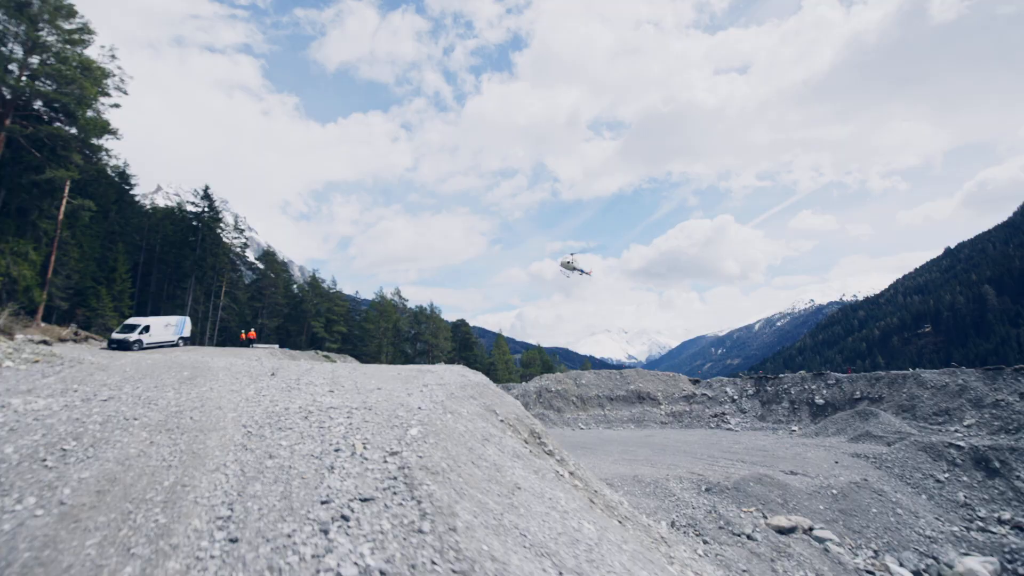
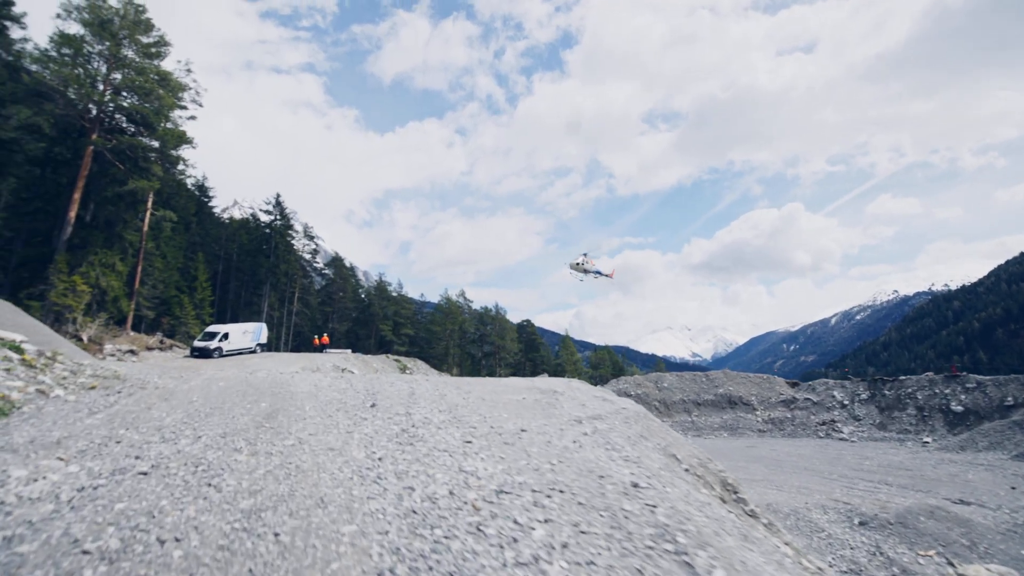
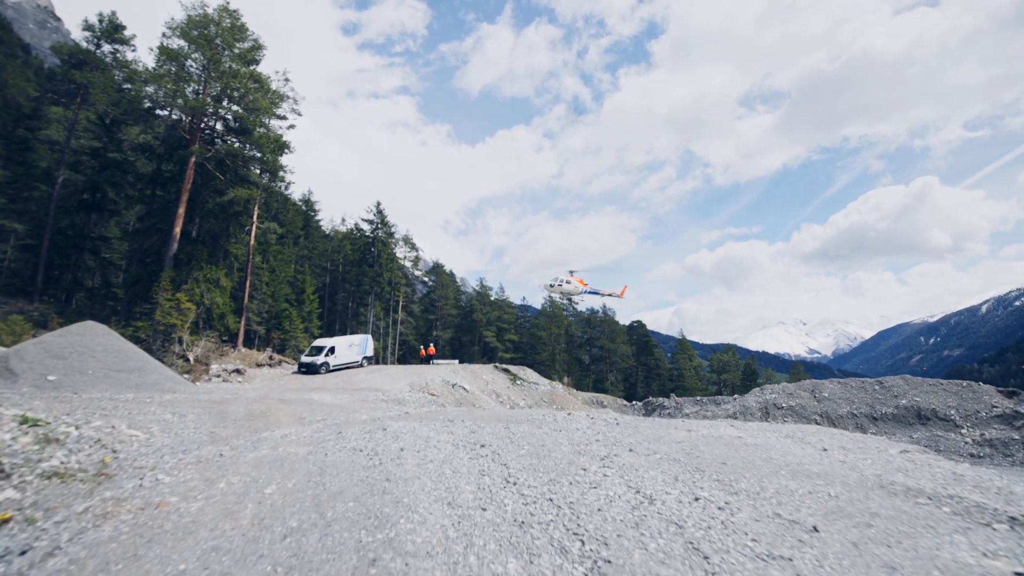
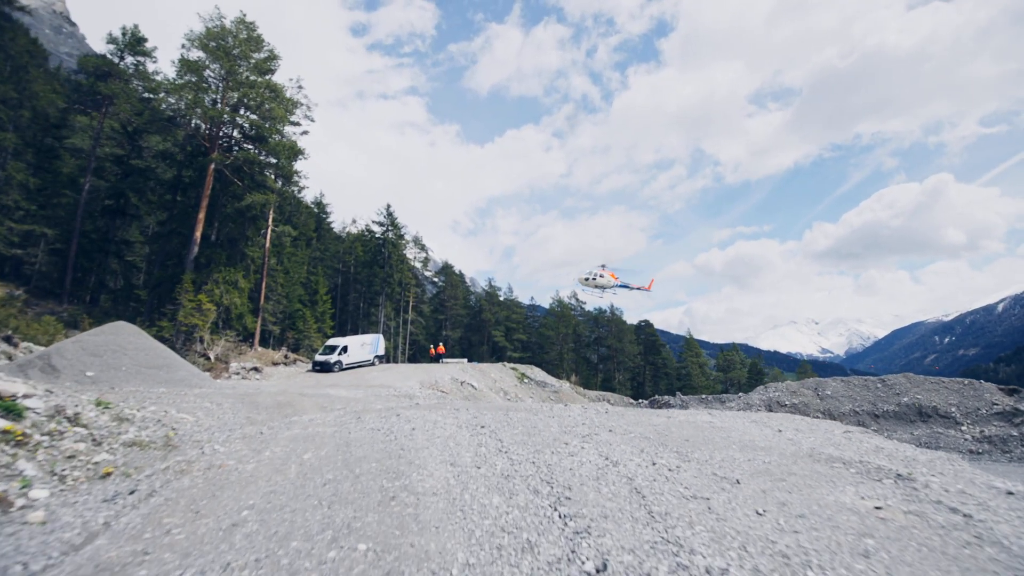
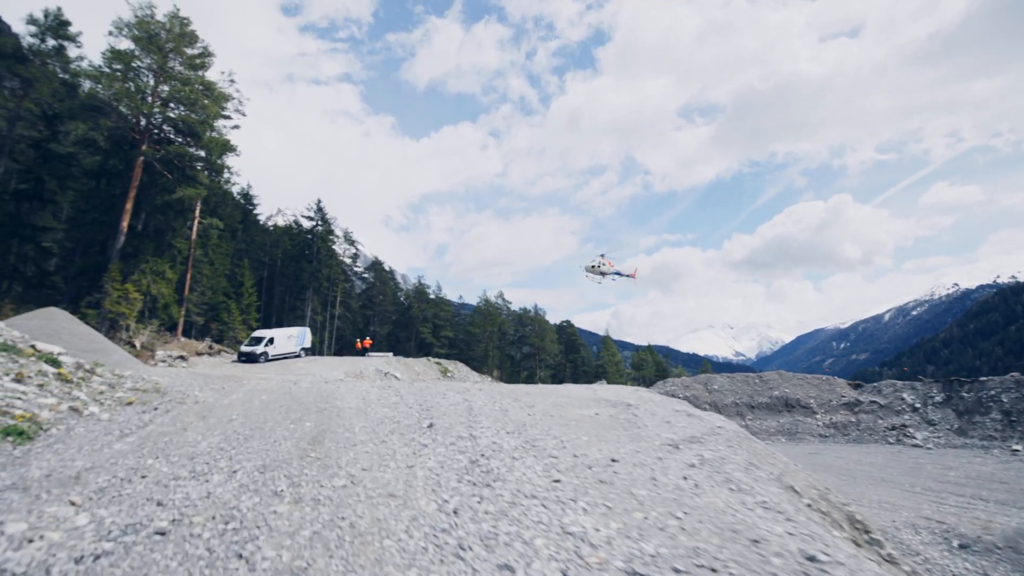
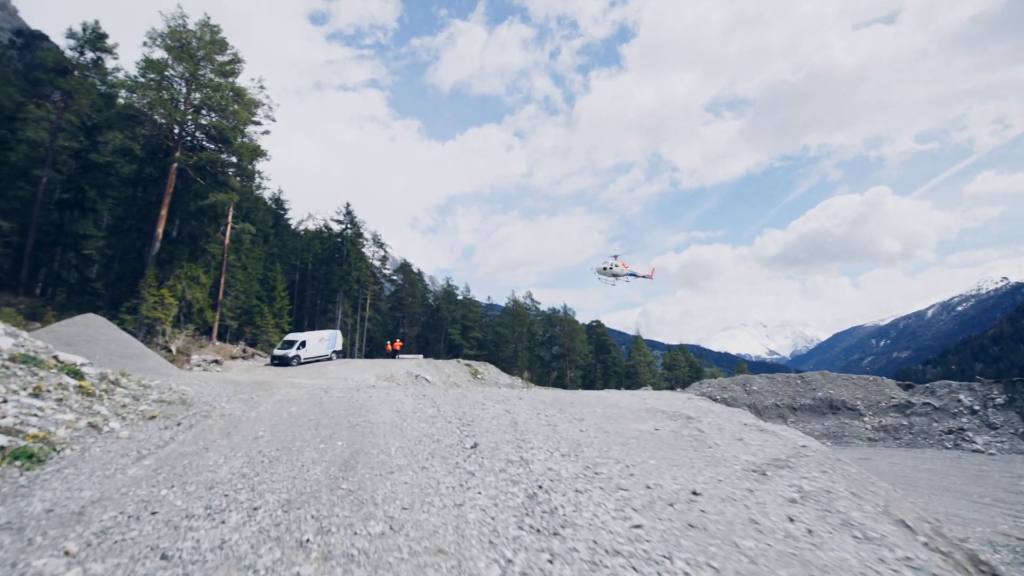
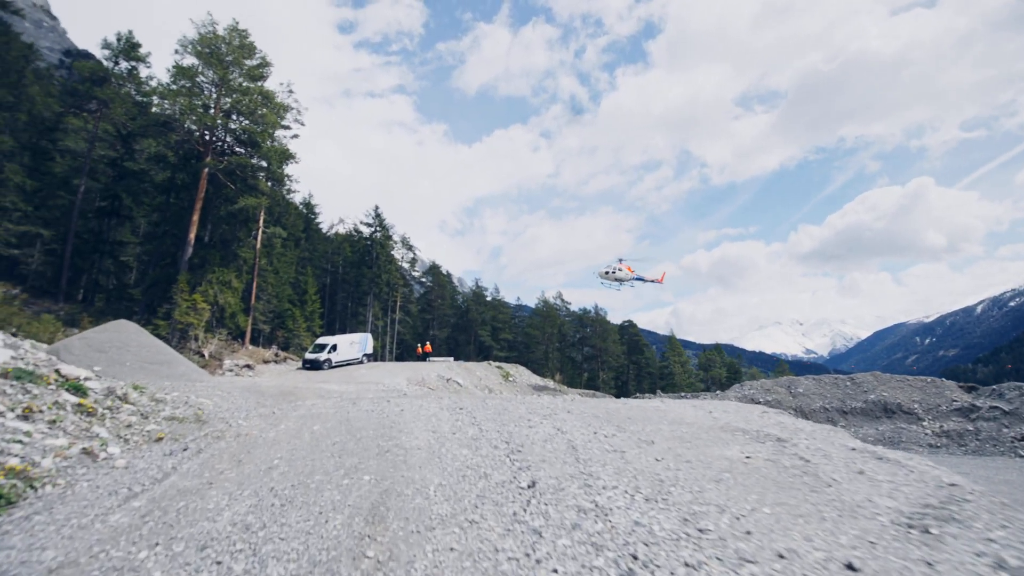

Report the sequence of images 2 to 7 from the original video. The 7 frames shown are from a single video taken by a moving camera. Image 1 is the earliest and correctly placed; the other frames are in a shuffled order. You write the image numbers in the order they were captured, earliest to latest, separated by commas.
2, 5, 6, 7, 4, 3
